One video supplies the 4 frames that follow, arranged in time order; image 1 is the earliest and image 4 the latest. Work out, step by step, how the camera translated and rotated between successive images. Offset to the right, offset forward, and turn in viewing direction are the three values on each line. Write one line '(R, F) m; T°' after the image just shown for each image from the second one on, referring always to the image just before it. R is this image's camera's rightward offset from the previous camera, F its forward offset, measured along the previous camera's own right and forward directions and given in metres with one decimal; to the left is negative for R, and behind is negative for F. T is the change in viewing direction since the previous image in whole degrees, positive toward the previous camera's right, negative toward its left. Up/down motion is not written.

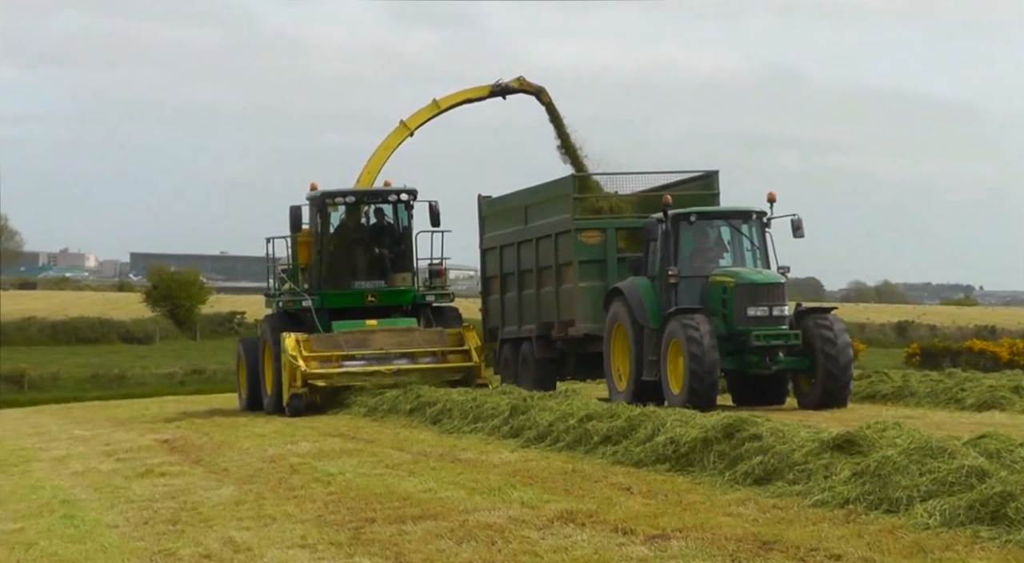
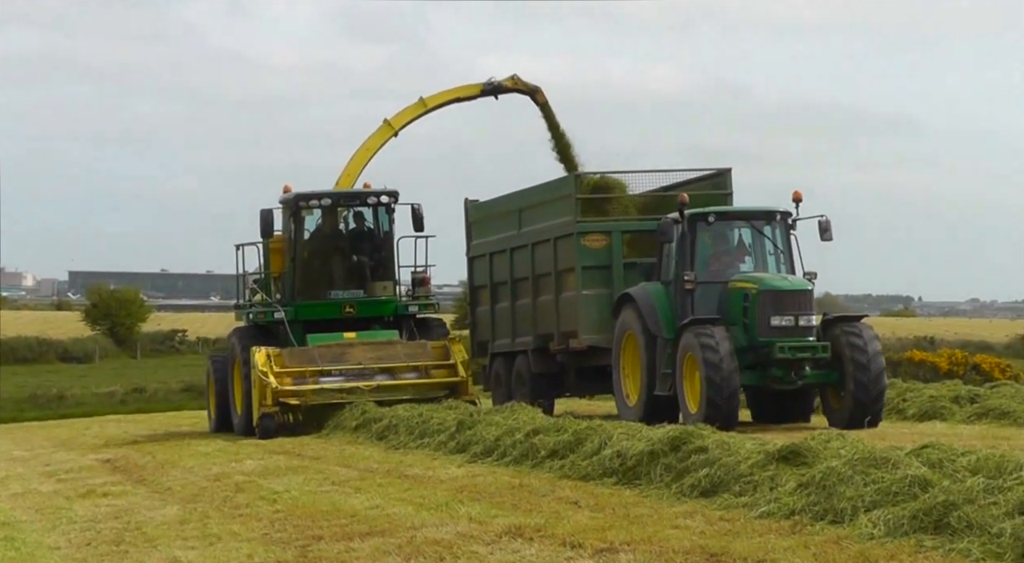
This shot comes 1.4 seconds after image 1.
(0.0, 0.0) m; +2°
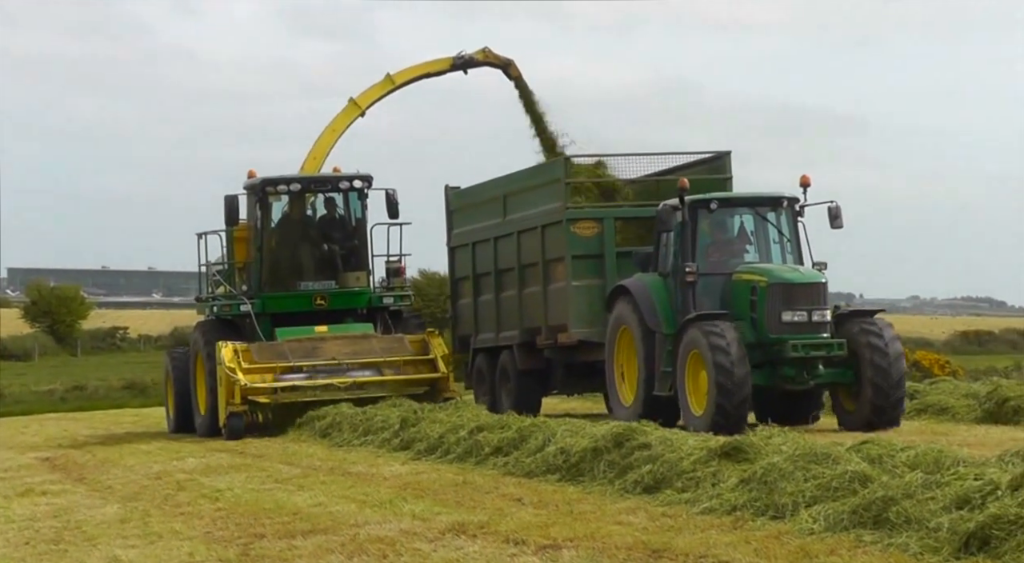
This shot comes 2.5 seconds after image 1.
(0.0, 0.0) m; +2°
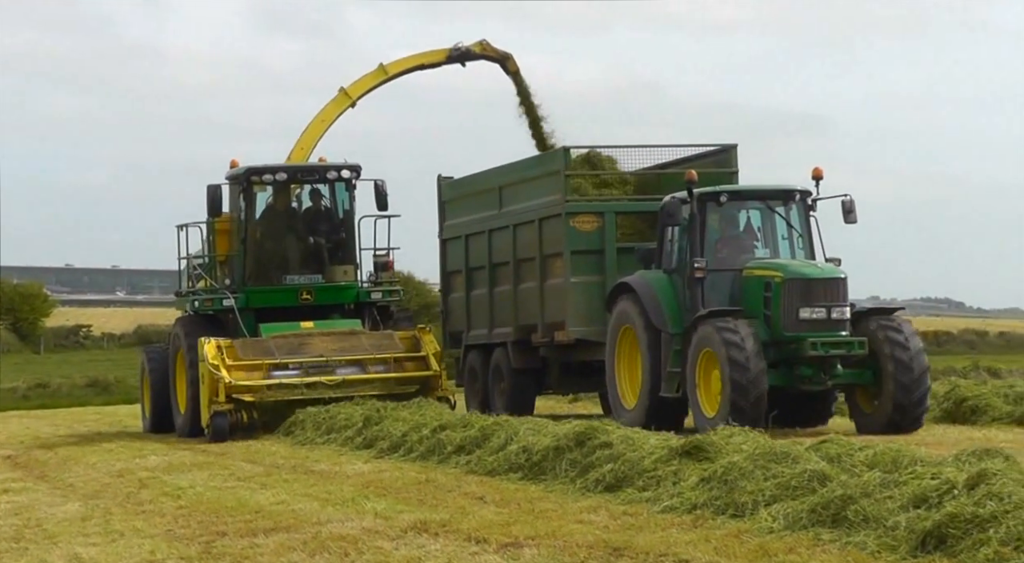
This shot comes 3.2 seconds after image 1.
(+0.1, 0.0) m; +1°
